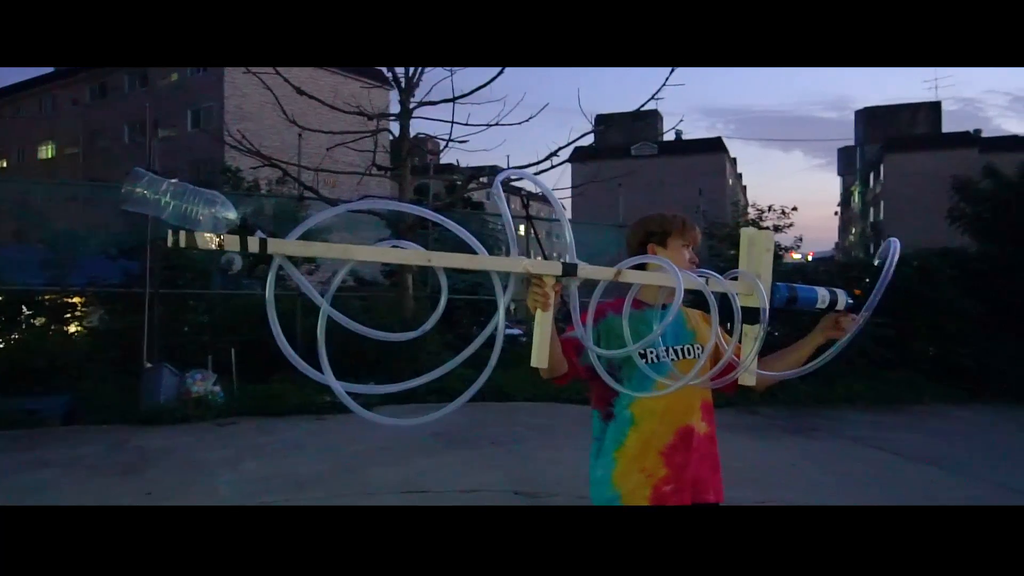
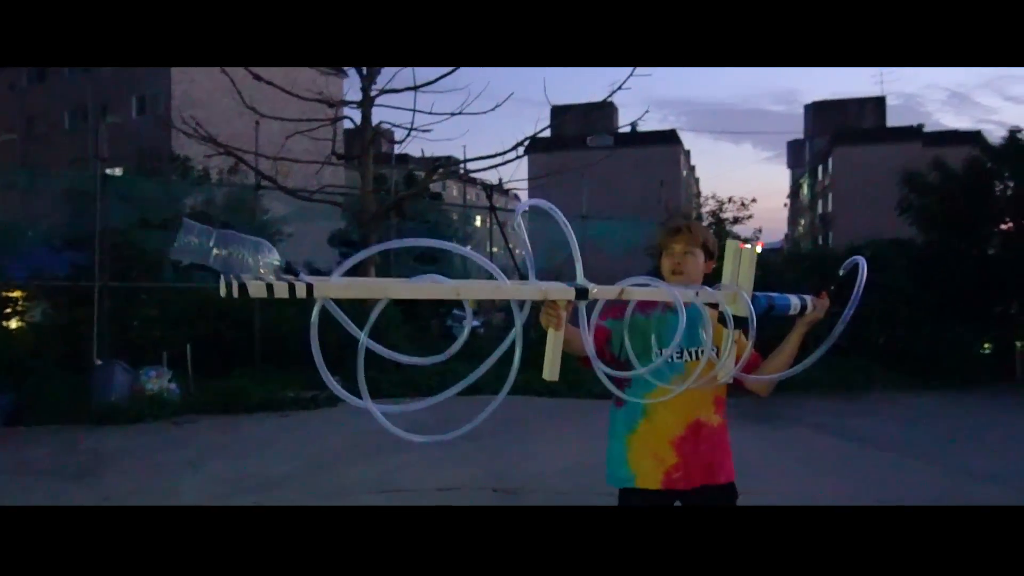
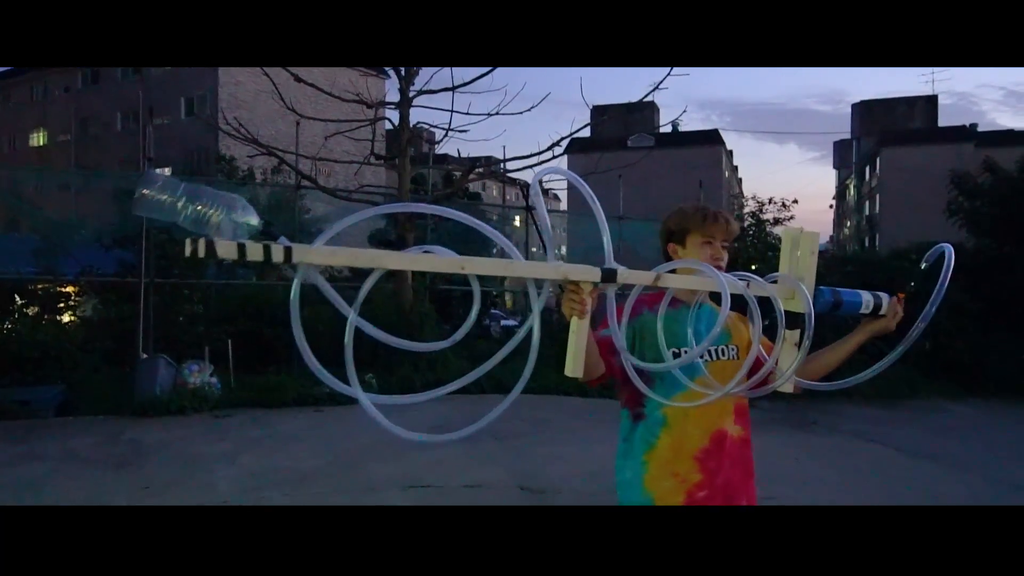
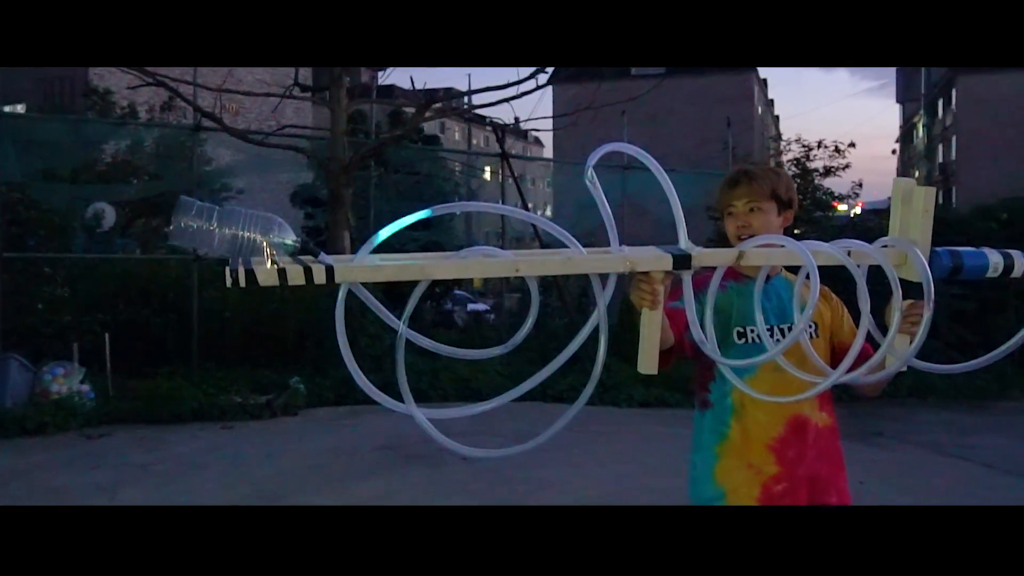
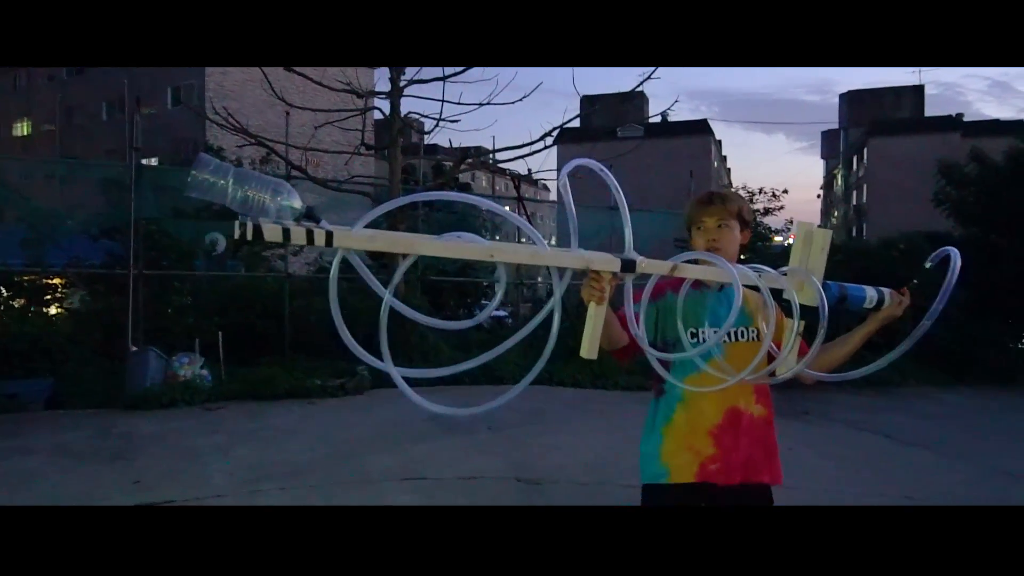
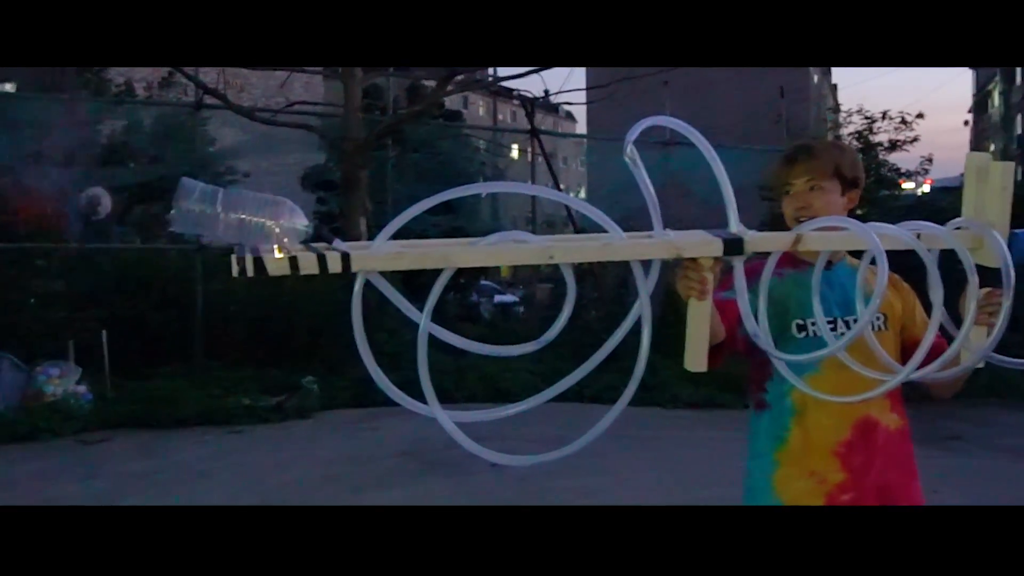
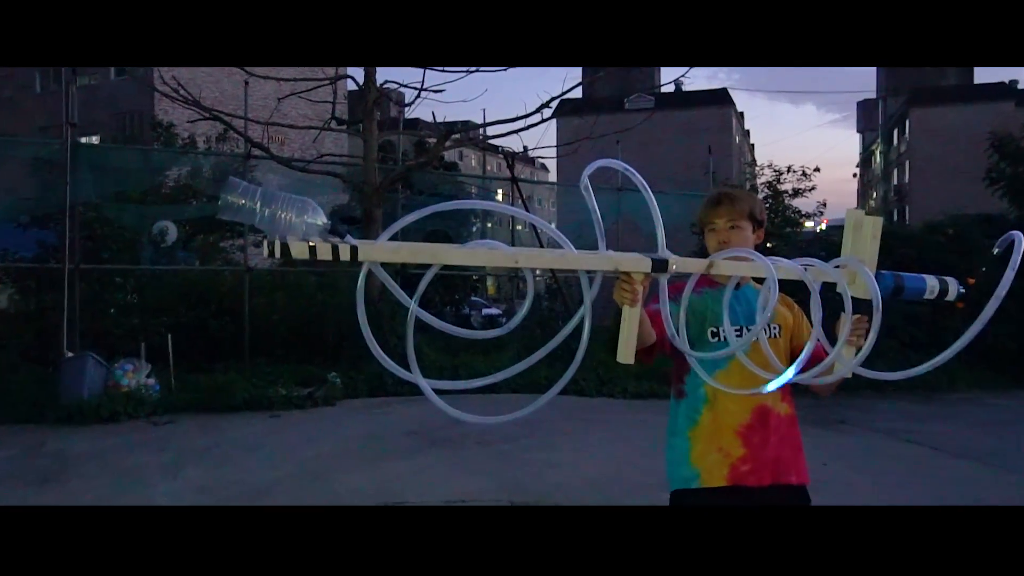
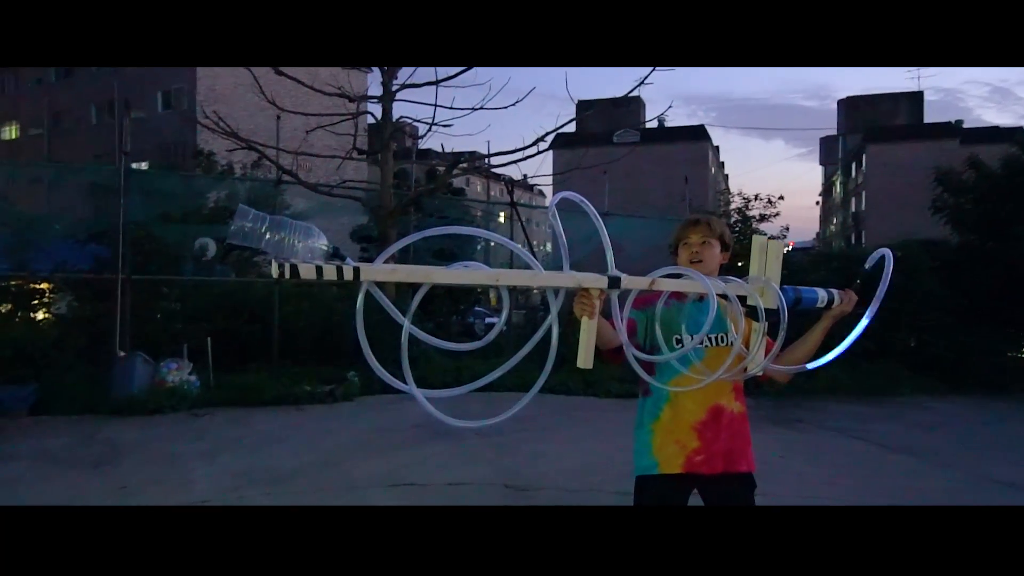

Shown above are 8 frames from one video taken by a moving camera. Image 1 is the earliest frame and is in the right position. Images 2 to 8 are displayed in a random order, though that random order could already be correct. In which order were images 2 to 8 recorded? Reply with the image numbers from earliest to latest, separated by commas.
3, 5, 2, 8, 7, 4, 6
